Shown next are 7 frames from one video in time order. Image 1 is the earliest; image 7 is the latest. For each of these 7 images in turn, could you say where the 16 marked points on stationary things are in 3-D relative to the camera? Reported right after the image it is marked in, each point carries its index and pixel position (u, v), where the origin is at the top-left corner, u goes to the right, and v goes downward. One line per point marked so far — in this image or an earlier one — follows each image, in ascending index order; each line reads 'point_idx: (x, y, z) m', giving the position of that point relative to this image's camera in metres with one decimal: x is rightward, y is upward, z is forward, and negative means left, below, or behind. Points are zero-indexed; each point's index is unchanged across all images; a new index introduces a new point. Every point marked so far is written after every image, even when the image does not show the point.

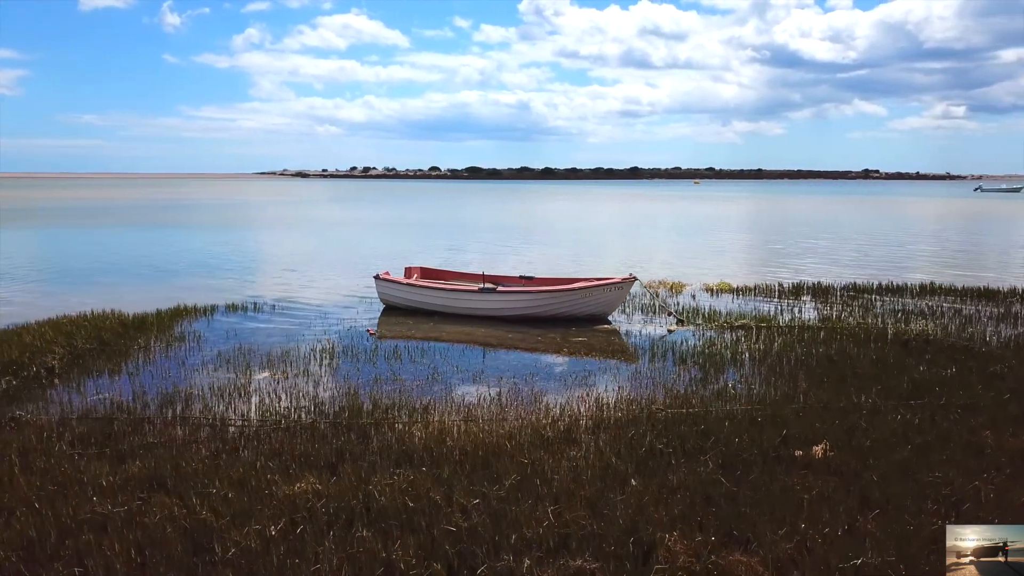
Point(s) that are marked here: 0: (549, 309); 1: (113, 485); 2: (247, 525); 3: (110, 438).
0: (+0.7, -0.4, +15.6) m
1: (-3.2, -1.6, +6.7) m
2: (-1.8, -1.7, +5.7) m
3: (-4.1, -1.5, +8.4) m
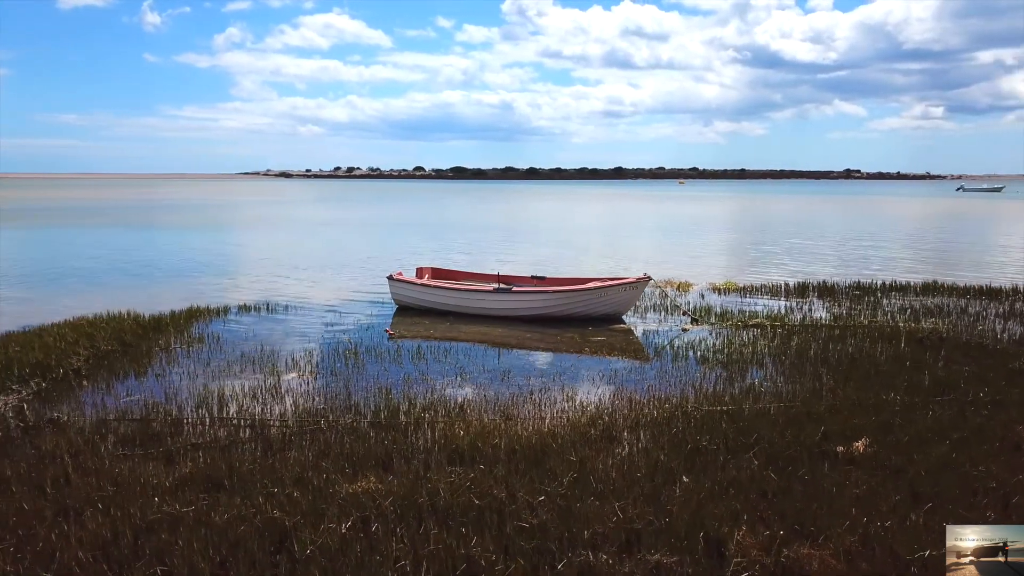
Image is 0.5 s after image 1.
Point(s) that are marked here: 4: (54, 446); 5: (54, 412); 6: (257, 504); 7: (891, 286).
0: (+1.0, -0.4, +15.7) m
1: (-2.8, -1.6, +6.7) m
2: (-1.4, -1.7, +5.8) m
3: (-3.6, -1.6, +8.4) m
4: (-4.4, -1.5, +8.0) m
5: (-5.3, -1.4, +9.4) m
6: (-1.9, -1.6, +6.2) m
7: (+9.3, +0.1, +19.8) m
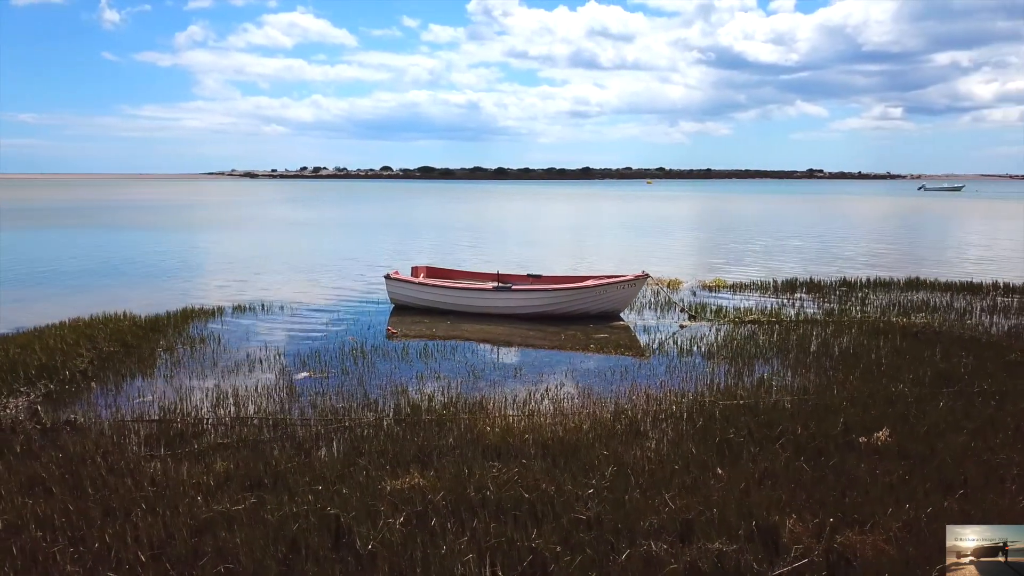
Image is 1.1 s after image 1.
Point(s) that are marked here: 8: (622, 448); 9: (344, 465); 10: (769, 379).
0: (+1.0, -0.4, +15.8) m
1: (-2.4, -1.6, +6.7) m
2: (-1.0, -1.6, +5.8) m
3: (-3.4, -1.5, +8.3) m
4: (-4.1, -1.5, +7.9) m
5: (-5.0, -1.4, +9.3) m
6: (-1.5, -1.6, +6.2) m
7: (+9.1, +0.1, +20.2) m
8: (+1.1, -1.5, +7.8) m
9: (-1.5, -1.6, +7.2) m
10: (+3.4, -1.2, +10.8) m
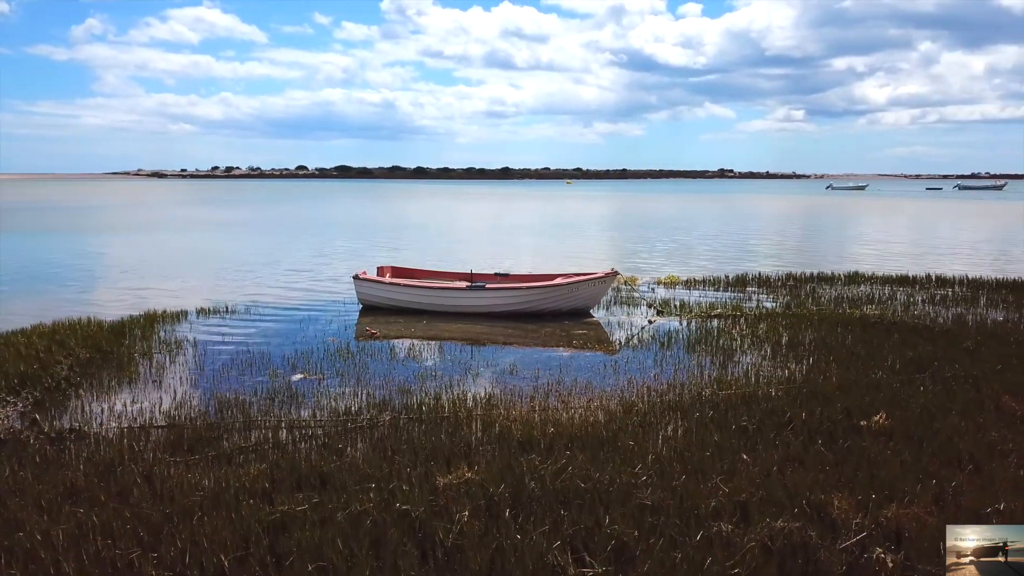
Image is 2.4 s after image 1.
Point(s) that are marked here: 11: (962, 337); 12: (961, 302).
0: (+0.4, -0.3, +16.0) m
1: (-2.0, -1.6, +6.6) m
2: (-0.5, -1.6, +5.9) m
3: (-3.1, -1.6, +8.2) m
4: (-3.8, -1.6, +7.6) m
5: (-4.9, -1.5, +8.9) m
6: (-1.1, -1.6, +6.2) m
7: (+8.0, +0.3, +21.3) m
8: (+1.3, -1.5, +8.1) m
9: (-1.1, -1.5, +7.2) m
10: (+3.4, -1.1, +11.4) m
11: (+7.2, -0.8, +13.1) m
12: (+9.6, -0.3, +17.4) m
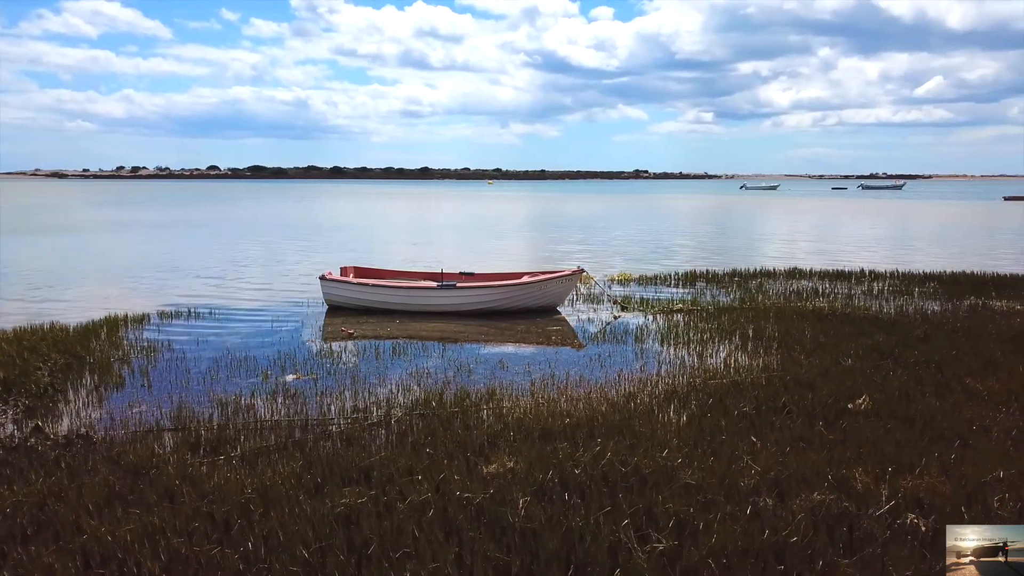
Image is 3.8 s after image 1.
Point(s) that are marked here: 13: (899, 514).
0: (-0.2, -0.3, +16.3) m
1: (-1.7, -1.6, +6.7) m
2: (-0.1, -1.6, +6.1) m
3: (-2.9, -1.6, +8.1) m
4: (-3.5, -1.6, +7.5) m
5: (-4.7, -1.5, +8.7) m
6: (-0.7, -1.6, +6.4) m
7: (+6.8, +0.4, +22.3) m
8: (+1.5, -1.4, +8.5) m
9: (-0.9, -1.5, +7.4) m
10: (+3.2, -1.0, +12.0) m
11: (+6.9, -0.7, +14.0) m
12: (+8.8, -0.1, +18.6) m
13: (+2.8, -1.6, +5.9) m
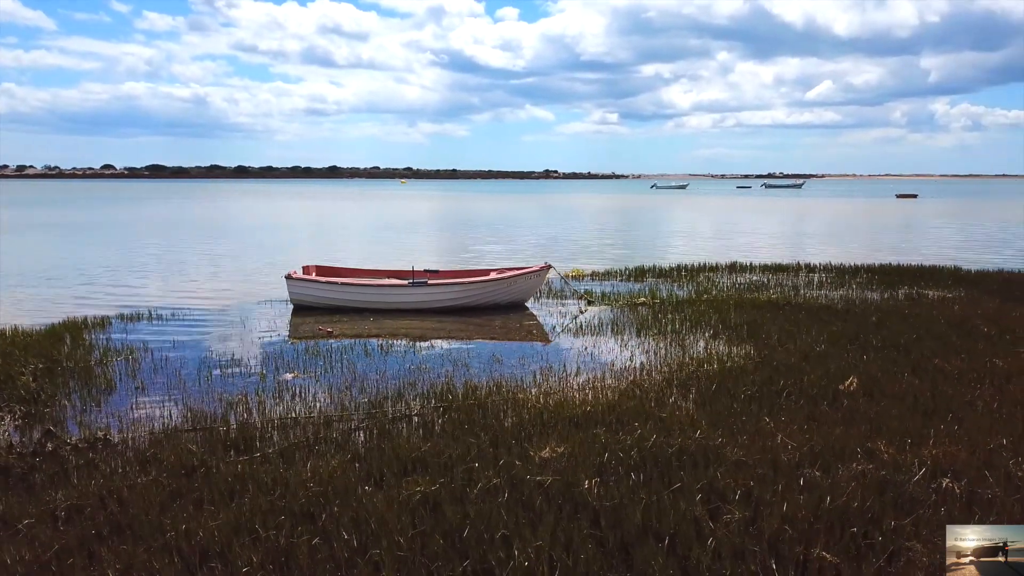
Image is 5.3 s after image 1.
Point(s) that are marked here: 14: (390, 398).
0: (-0.8, -0.2, +16.5) m
1: (-1.2, -1.6, +6.8) m
2: (+0.5, -1.5, +6.4) m
3: (-2.6, -1.5, +8.1) m
4: (-3.2, -1.5, +7.4) m
5: (-4.5, -1.5, +8.4) m
6: (-0.2, -1.5, +6.6) m
7: (+5.5, +0.6, +23.2) m
8: (+1.8, -1.3, +8.9) m
9: (-0.5, -1.5, +7.6) m
10: (+3.1, -0.9, +12.5) m
11: (+6.5, -0.5, +15.0) m
12: (+7.8, +0.1, +19.7) m
13: (+3.3, -1.5, +6.5) m
14: (-1.5, -1.3, +9.8) m
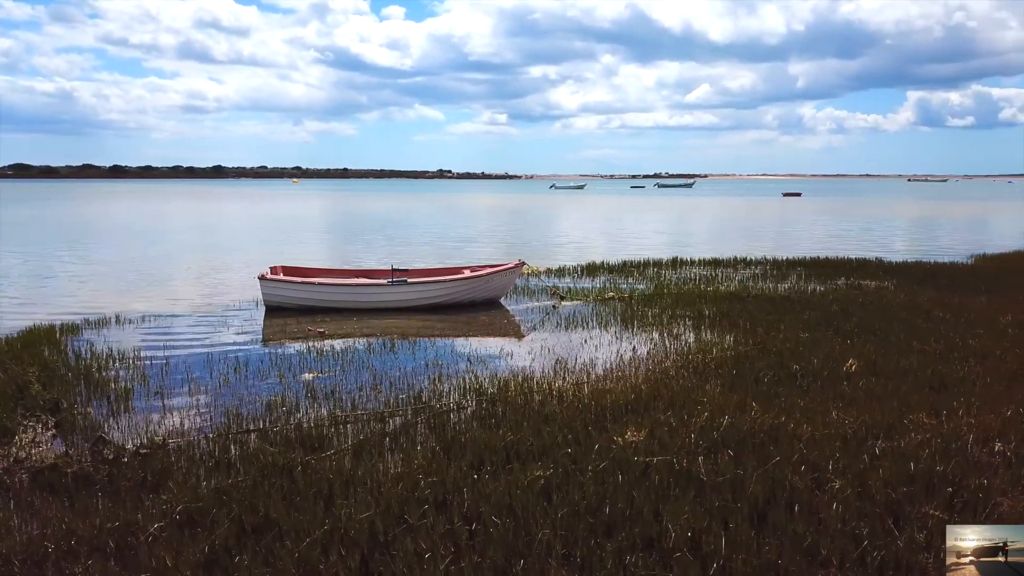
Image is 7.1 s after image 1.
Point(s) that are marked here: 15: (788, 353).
0: (-1.3, -0.2, +16.6) m
1: (-0.4, -1.5, +6.9) m
2: (+1.3, -1.4, +6.7) m
3: (-1.9, -1.5, +8.0) m
4: (-2.4, -1.5, +7.3) m
5: (-3.8, -1.5, +8.1) m
6: (+0.6, -1.4, +6.9) m
7: (+4.1, +0.8, +24.1) m
8: (+2.3, -1.2, +9.4) m
9: (+0.3, -1.4, +7.8) m
10: (+3.1, -0.8, +13.2) m
11: (+6.1, -0.3, +16.1) m
12: (+6.8, +0.3, +21.0) m
13: (+4.2, -1.4, +7.2) m
14: (-1.1, -1.3, +9.9) m
15: (+4.0, -0.9, +11.7) m
